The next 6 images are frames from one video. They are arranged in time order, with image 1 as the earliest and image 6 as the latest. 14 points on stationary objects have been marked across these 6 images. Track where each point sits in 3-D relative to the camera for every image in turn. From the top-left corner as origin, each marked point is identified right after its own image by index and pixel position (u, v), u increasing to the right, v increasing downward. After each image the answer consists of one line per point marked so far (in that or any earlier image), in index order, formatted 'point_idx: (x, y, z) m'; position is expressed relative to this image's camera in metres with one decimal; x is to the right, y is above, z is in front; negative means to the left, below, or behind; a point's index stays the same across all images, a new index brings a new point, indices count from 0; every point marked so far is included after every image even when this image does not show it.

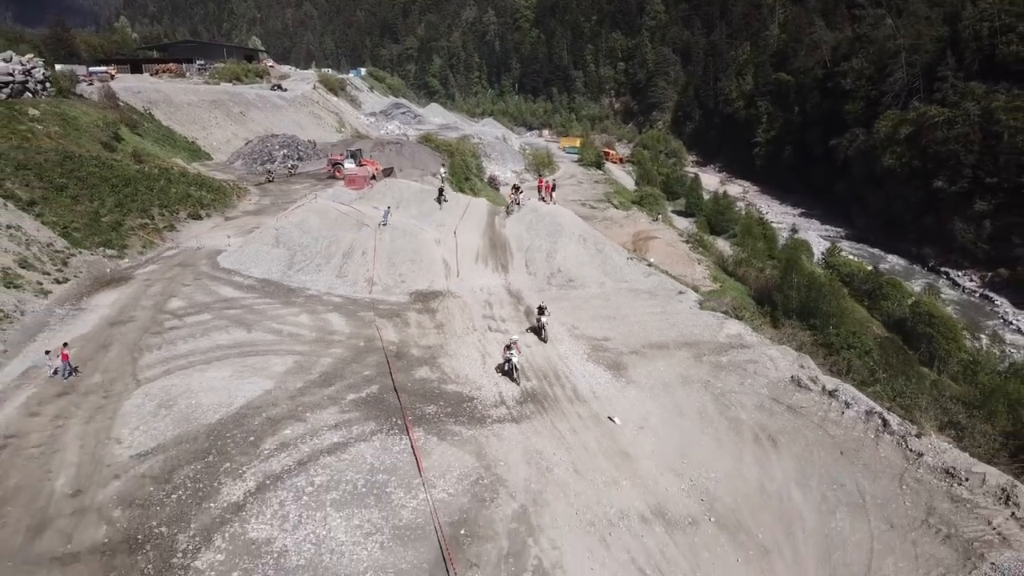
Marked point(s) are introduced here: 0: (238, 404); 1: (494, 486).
0: (-4.0, -1.7, +14.5) m
1: (-0.2, -2.4, +11.7) m
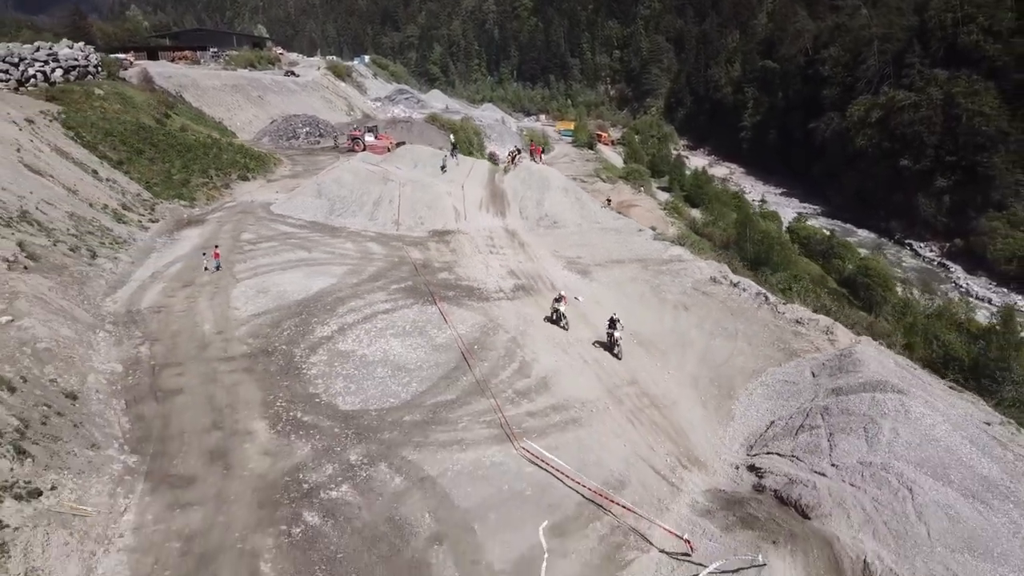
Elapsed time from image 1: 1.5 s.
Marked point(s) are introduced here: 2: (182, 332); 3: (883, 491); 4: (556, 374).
0: (-4.1, -0.1, +20.5) m
1: (-0.3, -0.7, +17.7) m
2: (-5.9, -0.8, +17.7) m
3: (+3.5, -1.7, +9.2) m
4: (+0.7, -1.3, +15.1) m
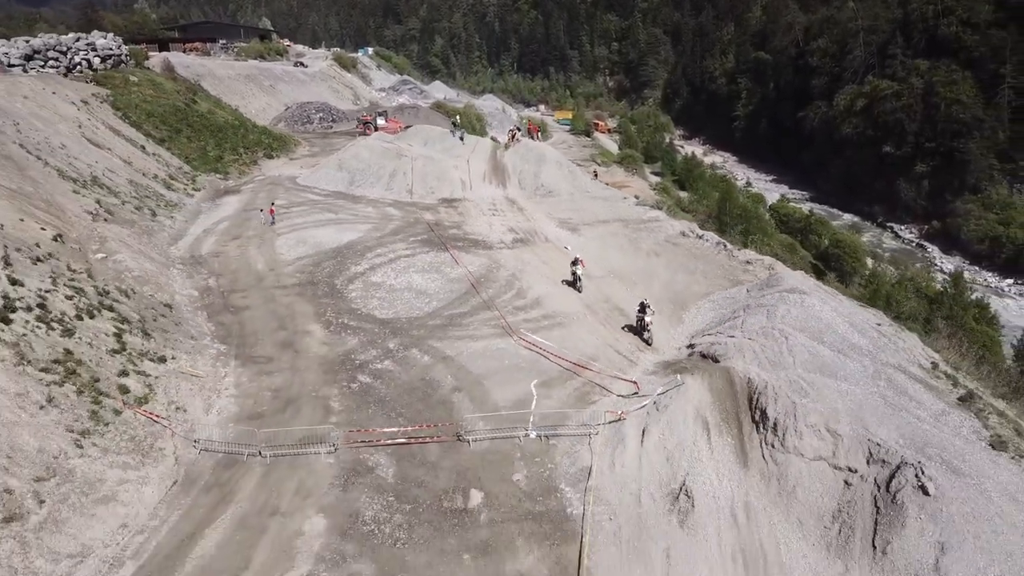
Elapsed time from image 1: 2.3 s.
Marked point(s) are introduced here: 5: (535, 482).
0: (-4.1, +1.1, +24.3) m
1: (-0.3, +0.5, +21.5) m
2: (-5.9, +0.4, +21.5) m
3: (+3.5, -0.6, +13.0) m
4: (+0.7, -0.1, +18.9) m
5: (+0.3, -2.2, +11.1) m
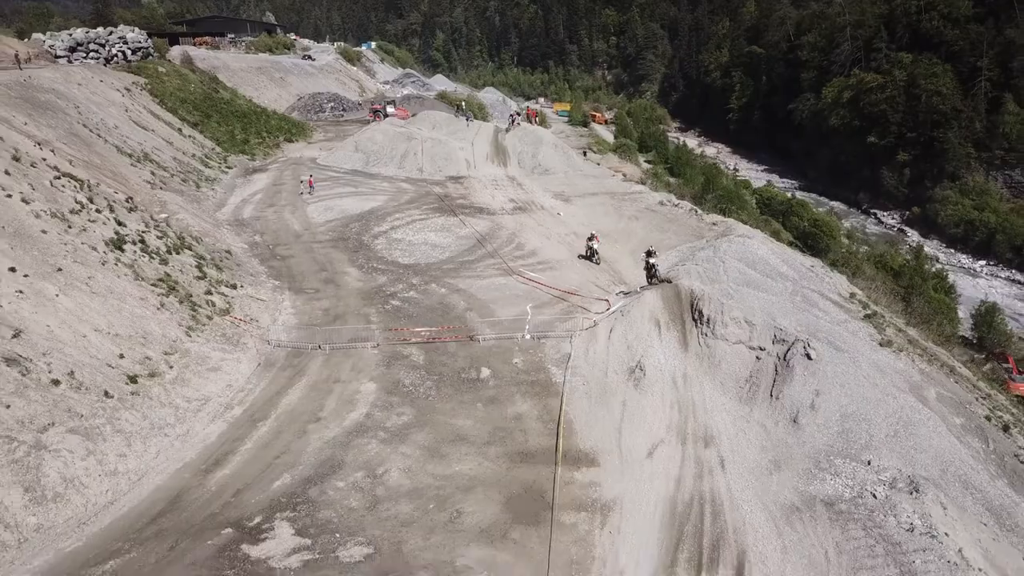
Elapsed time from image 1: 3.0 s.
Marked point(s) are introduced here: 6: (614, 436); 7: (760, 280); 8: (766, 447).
0: (-4.1, +2.3, +28.0) m
1: (-0.3, +1.6, +25.1) m
2: (-5.9, +1.5, +25.1) m
3: (+3.5, +0.4, +16.7) m
4: (+0.7, +0.9, +22.6) m
5: (+0.3, -1.2, +14.8) m
6: (+1.3, -1.8, +12.3) m
7: (+4.0, +0.1, +16.0) m
8: (+3.1, -1.9, +12.0) m
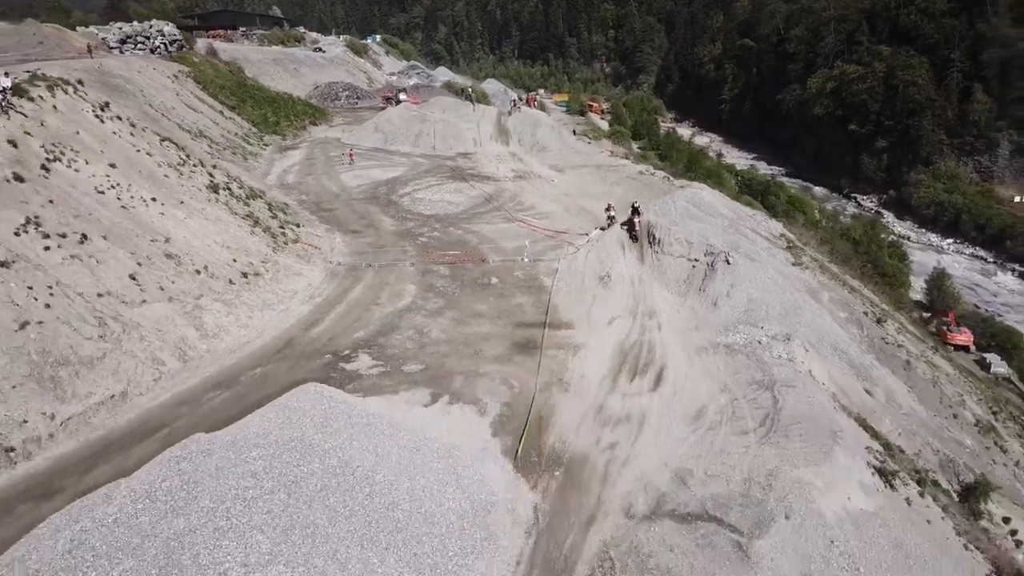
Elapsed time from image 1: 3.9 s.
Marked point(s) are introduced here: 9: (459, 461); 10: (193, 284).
0: (-4.1, +3.8, +33.1) m
1: (-0.3, +3.0, +30.2) m
2: (-5.9, +3.0, +30.2) m
3: (+3.6, +1.9, +21.7) m
4: (+0.7, +2.4, +27.6) m
5: (+0.3, +0.3, +19.9) m
6: (+1.3, -0.5, +17.4) m
7: (+4.1, +1.5, +21.1) m
8: (+3.1, -0.6, +17.1) m
9: (-0.6, -1.9, +10.7) m
10: (-5.2, +0.1, +16.1) m
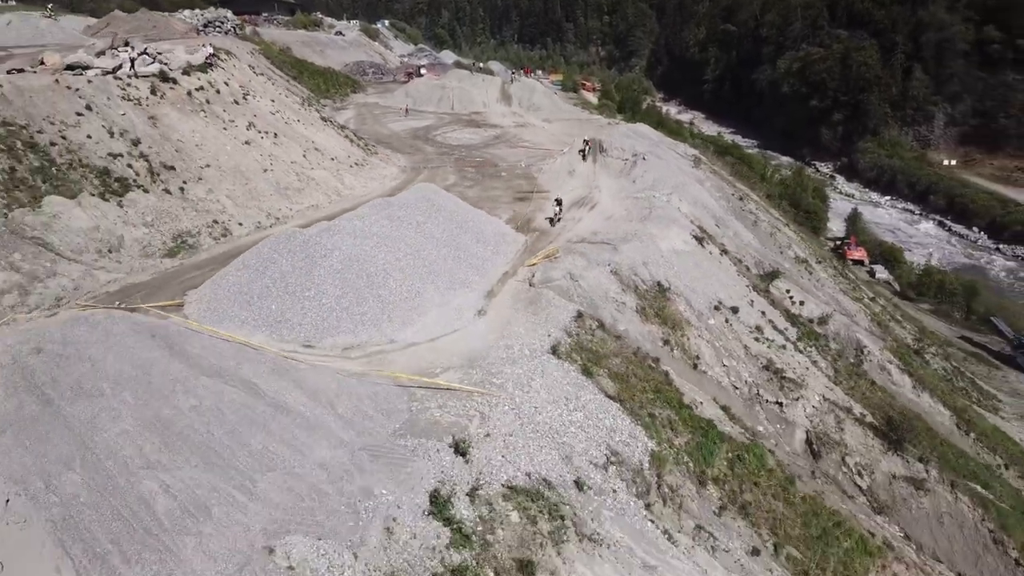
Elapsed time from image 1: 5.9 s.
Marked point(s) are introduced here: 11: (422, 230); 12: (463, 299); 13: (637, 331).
0: (-4.0, +7.5, +45.1) m
1: (-0.2, +6.7, +42.3) m
2: (-5.8, +6.7, +42.3) m
3: (+3.6, +5.4, +33.8) m
4: (+0.8, +6.1, +39.7) m
5: (+0.4, +3.8, +32.0) m
6: (+1.4, +3.1, +29.6) m
7: (+4.2, +5.1, +33.2) m
8: (+3.2, +2.9, +29.2) m
9: (-0.5, +1.6, +22.9) m
10: (-5.2, +3.6, +28.2) m
11: (-1.8, +1.1, +19.3) m
12: (-0.8, -0.2, +17.0) m
13: (+2.4, -0.8, +19.1) m
